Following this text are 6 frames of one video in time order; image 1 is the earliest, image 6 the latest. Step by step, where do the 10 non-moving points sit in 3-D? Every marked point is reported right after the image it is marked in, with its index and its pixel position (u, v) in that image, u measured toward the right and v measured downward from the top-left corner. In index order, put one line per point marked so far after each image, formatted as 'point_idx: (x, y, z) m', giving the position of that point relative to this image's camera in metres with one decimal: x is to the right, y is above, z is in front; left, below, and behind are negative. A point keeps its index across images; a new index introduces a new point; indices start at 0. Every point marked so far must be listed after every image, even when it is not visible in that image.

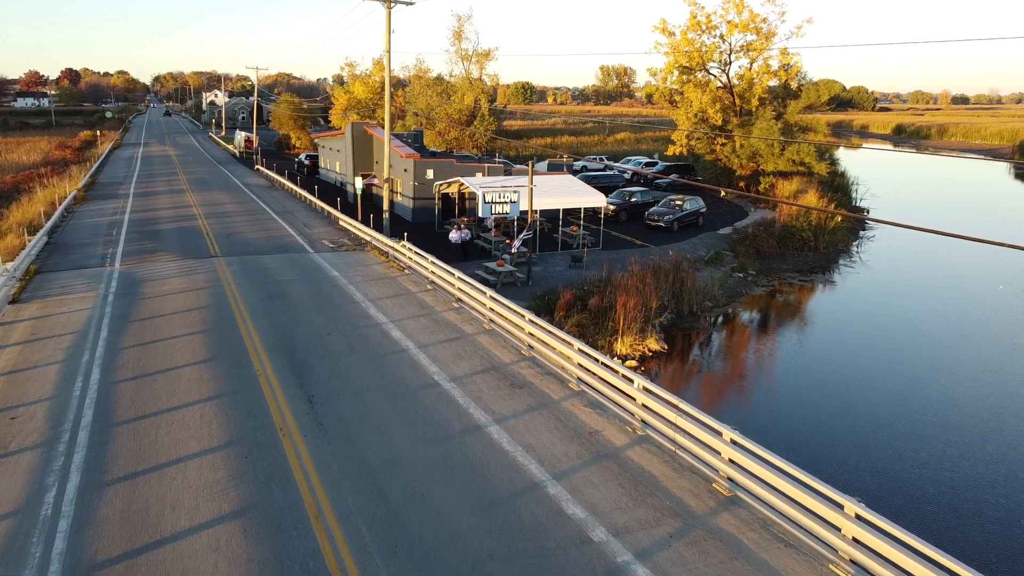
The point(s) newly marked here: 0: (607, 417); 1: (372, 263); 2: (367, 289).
0: (+1.1, -1.5, +9.1) m
1: (-3.2, +0.6, +17.8) m
2: (-2.8, 0.0, +15.1) m
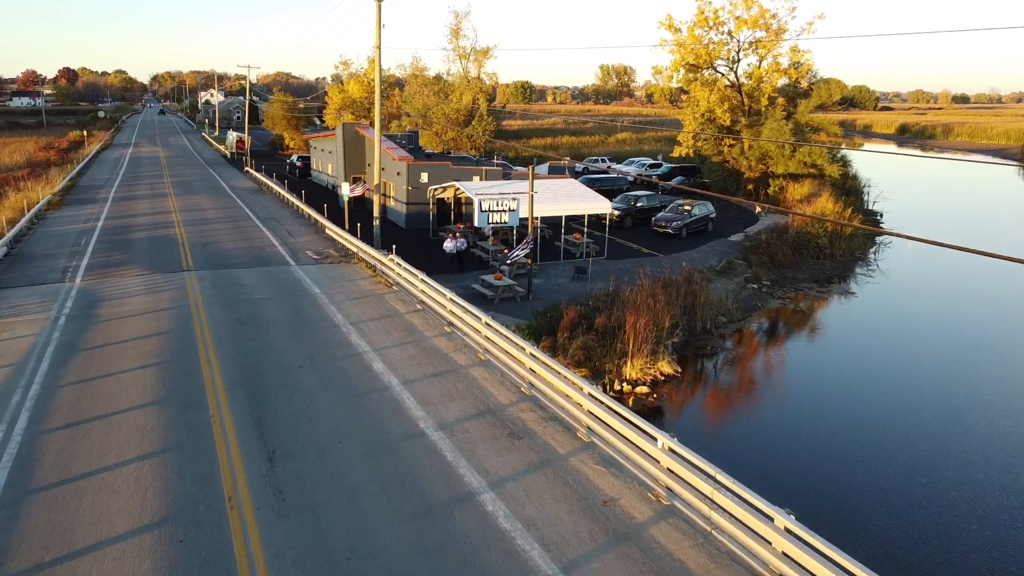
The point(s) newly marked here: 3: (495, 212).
0: (+1.1, -1.9, +7.6) m
1: (-3.2, +0.2, +16.3) m
2: (-2.9, -0.4, +13.6) m
3: (-0.4, +1.8, +18.8) m
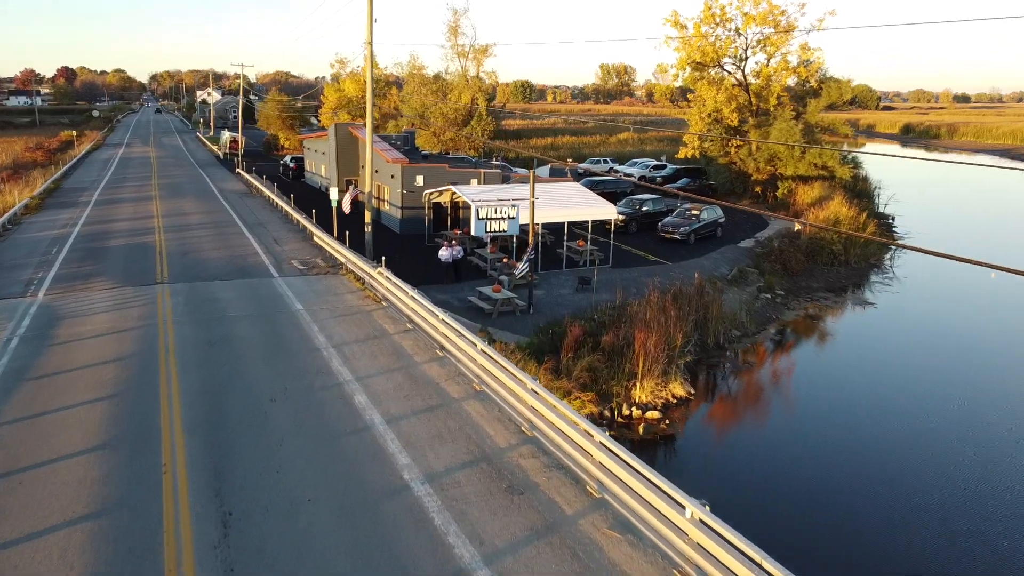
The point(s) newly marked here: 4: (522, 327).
0: (+1.1, -2.2, +6.4) m
1: (-3.2, -0.1, +15.0) m
2: (-2.9, -0.7, +12.4) m
3: (-0.4, +1.6, +17.6) m
4: (+0.2, -0.8, +15.8) m
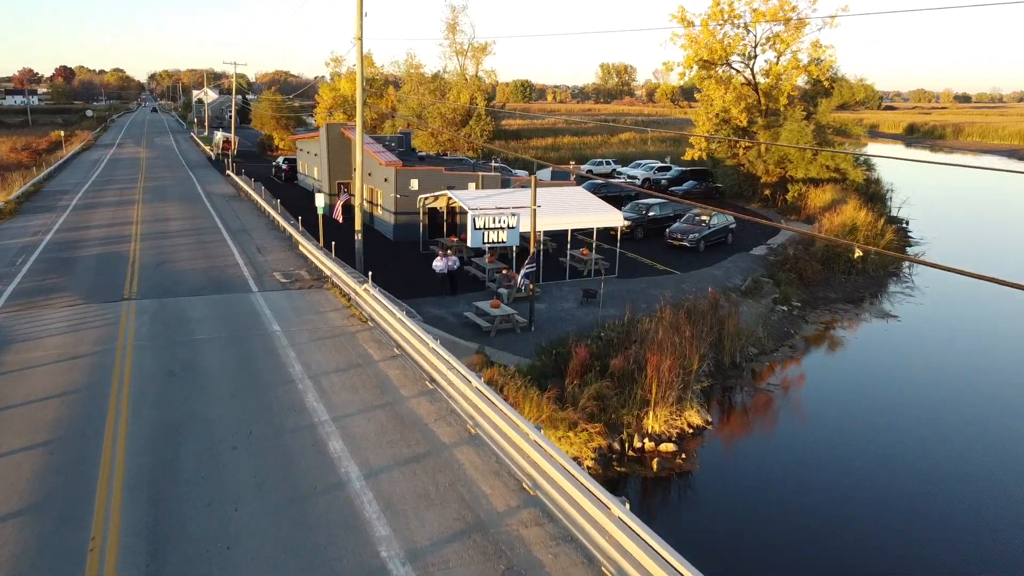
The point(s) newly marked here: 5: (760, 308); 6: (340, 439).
0: (+1.1, -2.5, +5.1) m
1: (-3.2, -0.4, +13.7) m
2: (-2.9, -1.0, +11.1) m
3: (-0.4, +1.2, +16.3) m
4: (+0.2, -1.1, +14.5) m
5: (+6.1, -0.5, +19.1) m
6: (-1.9, -1.6, +8.4) m
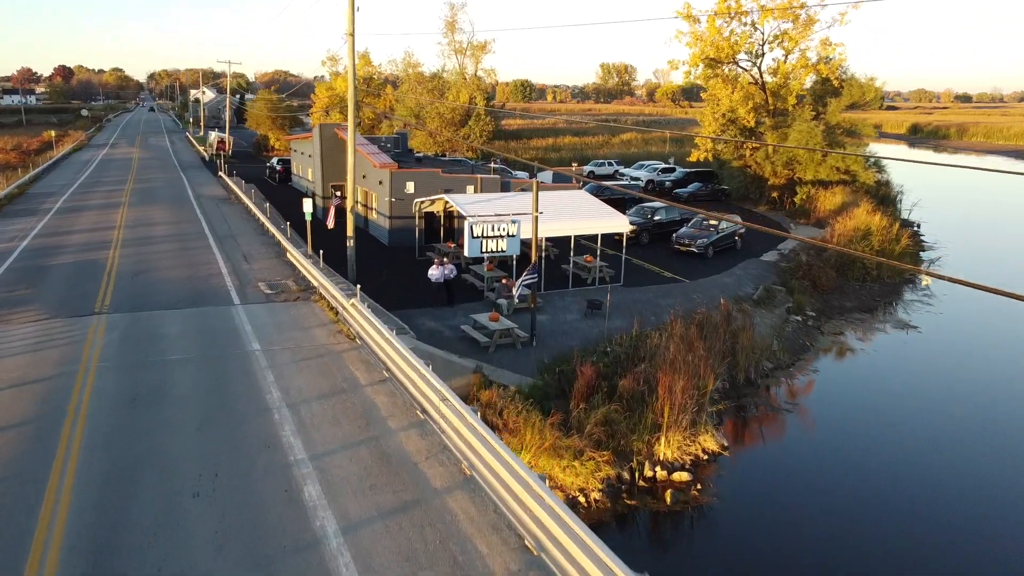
0: (+1.1, -2.7, +4.1) m
1: (-3.2, -0.6, +12.7) m
2: (-2.9, -1.2, +10.1) m
3: (-0.4, +1.0, +15.3) m
4: (+0.2, -1.3, +13.5) m
5: (+6.1, -0.7, +18.1) m
6: (-1.9, -1.9, +7.4) m
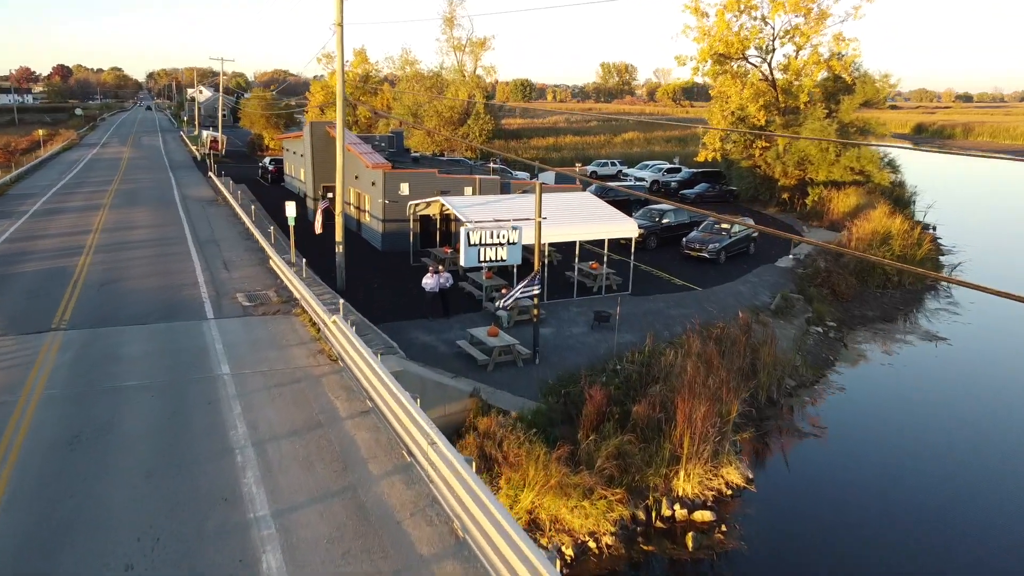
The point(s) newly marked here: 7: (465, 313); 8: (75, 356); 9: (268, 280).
0: (+1.1, -2.9, +2.8) m
1: (-3.2, -0.8, +11.5) m
2: (-2.9, -1.4, +8.8) m
3: (-0.4, +0.8, +14.0) m
4: (+0.2, -1.5, +12.3) m
5: (+6.1, -0.9, +16.9) m
6: (-1.9, -2.1, +6.2) m
7: (-1.0, -0.5, +15.8) m
8: (-6.0, -0.9, +10.7) m
9: (-4.8, +0.2, +15.4) m
